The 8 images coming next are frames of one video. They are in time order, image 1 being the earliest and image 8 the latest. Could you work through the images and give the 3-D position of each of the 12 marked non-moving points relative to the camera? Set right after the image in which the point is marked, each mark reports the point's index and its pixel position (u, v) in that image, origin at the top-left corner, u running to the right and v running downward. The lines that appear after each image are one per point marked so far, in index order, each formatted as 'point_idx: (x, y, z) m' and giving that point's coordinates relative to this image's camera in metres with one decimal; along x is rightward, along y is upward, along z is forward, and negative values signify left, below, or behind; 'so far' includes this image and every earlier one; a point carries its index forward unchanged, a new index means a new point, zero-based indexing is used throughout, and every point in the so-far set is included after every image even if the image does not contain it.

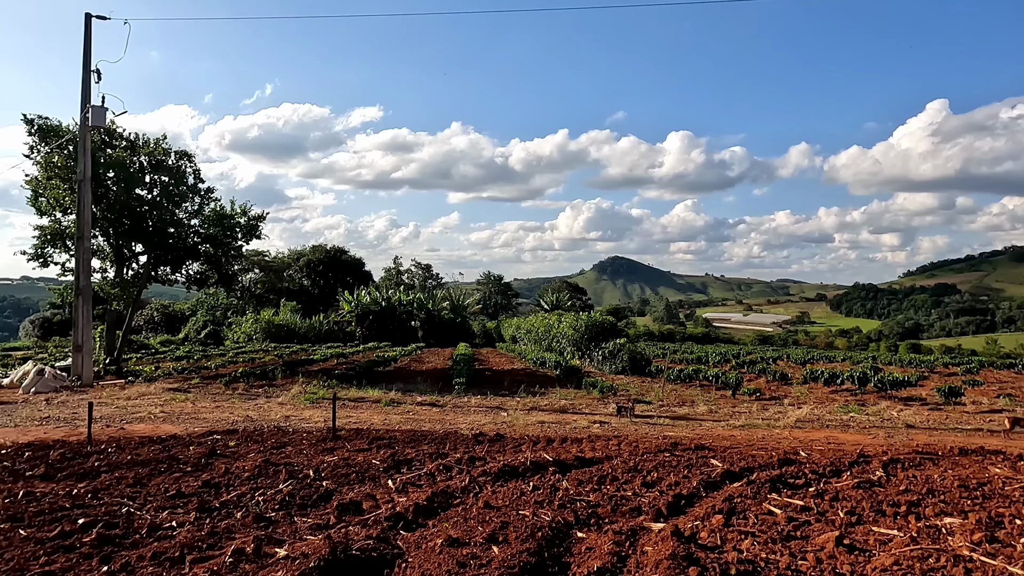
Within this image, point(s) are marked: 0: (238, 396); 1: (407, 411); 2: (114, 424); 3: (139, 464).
0: (-5.8, -2.3, +13.9) m
1: (-1.8, -2.1, +11.5) m
2: (-6.4, -2.2, +10.6) m
3: (-3.9, -1.9, +7.0) m
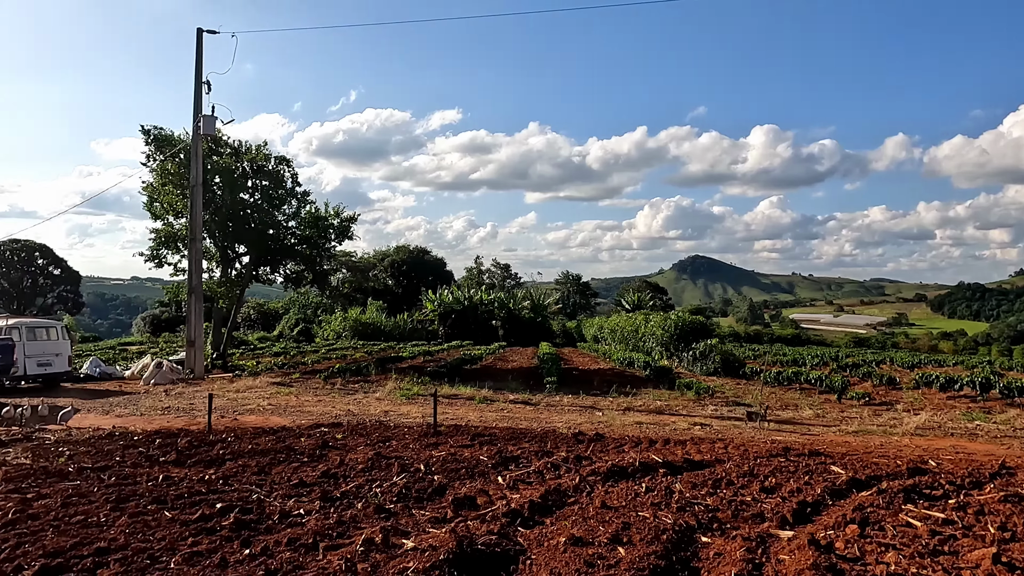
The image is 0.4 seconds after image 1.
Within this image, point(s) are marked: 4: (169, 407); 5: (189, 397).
0: (-3.8, -2.2, +14.5) m
1: (-0.2, -2.1, +11.6) m
2: (-4.8, -2.2, +11.2) m
3: (-2.8, -1.8, +7.3) m
4: (-6.3, -2.2, +12.2) m
5: (-6.5, -2.2, +13.4) m
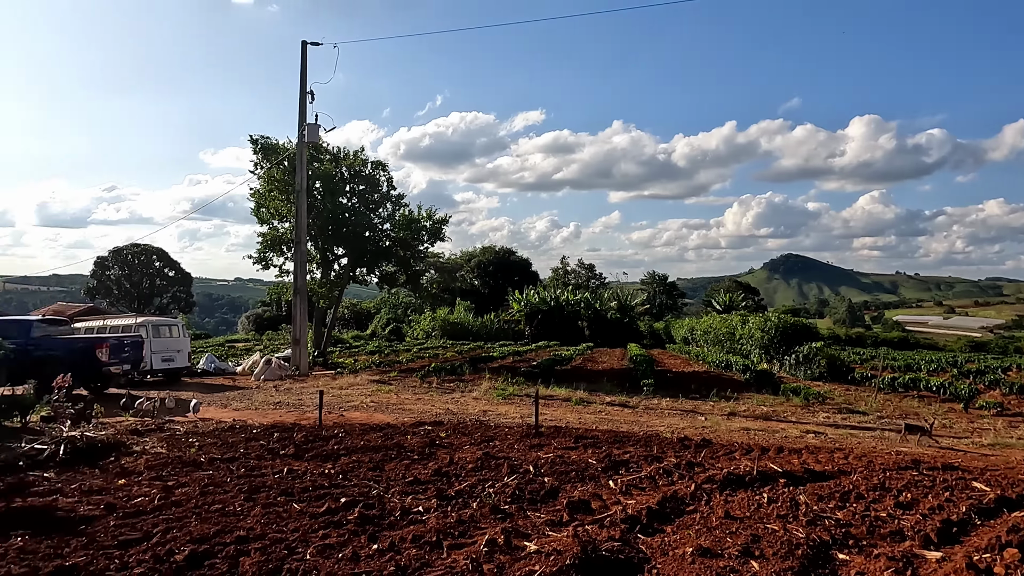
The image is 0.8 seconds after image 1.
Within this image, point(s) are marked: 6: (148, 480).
0: (-1.7, -2.3, +14.7) m
1: (+1.5, -2.1, +11.5) m
2: (-3.1, -2.2, +11.7) m
3: (-1.6, -1.8, +7.6) m
4: (-4.5, -2.2, +12.8) m
5: (-4.6, -2.2, +14.1) m
6: (-3.4, -1.8, +6.1) m
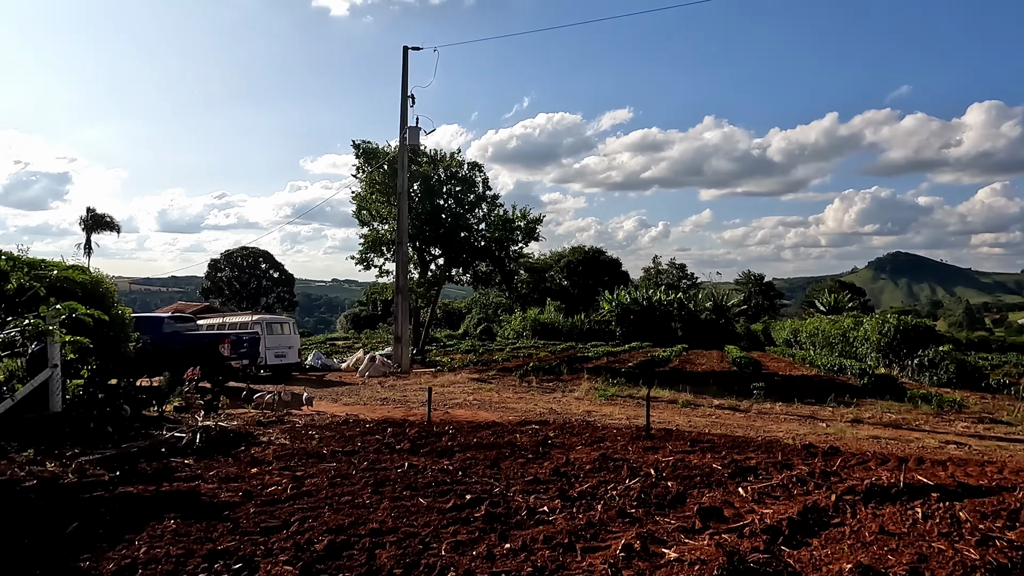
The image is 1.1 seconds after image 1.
0: (+0.5, -2.2, +14.7) m
1: (+3.3, -2.1, +11.0) m
2: (-1.3, -2.2, +11.9) m
3: (-0.3, -1.8, +7.6) m
4: (-2.5, -2.2, +13.2) m
5: (-2.4, -2.2, +14.4) m
6: (-2.2, -1.7, +6.4) m
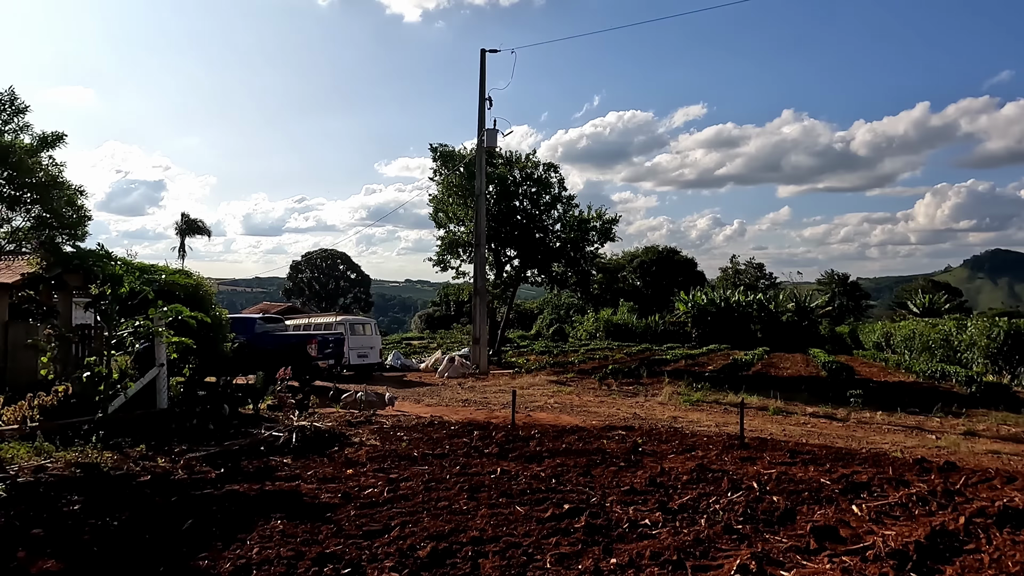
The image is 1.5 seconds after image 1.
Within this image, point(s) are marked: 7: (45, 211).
0: (+2.3, -2.3, +14.4) m
1: (+4.6, -2.1, +10.5) m
2: (+0.2, -2.2, +11.8) m
3: (+0.7, -1.9, +7.4) m
4: (-0.9, -2.2, +13.2) m
5: (-0.7, -2.3, +14.5) m
6: (-1.4, -1.8, +6.4) m
7: (-6.1, +1.1, +8.7) m
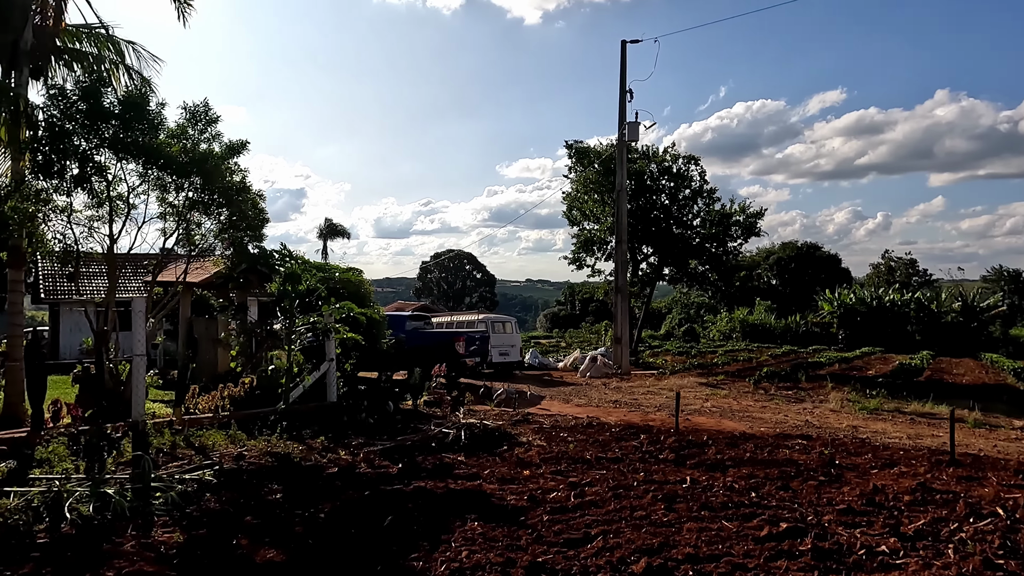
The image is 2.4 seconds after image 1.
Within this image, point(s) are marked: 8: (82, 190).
0: (+5.4, -2.2, +13.5) m
1: (+7.0, -2.1, +9.1) m
2: (+2.8, -2.1, +11.2) m
3: (+2.5, -1.8, +6.8) m
4: (+2.1, -2.2, +12.8) m
5: (+2.5, -2.2, +14.0) m
6: (+0.4, -1.7, +6.2) m
7: (-3.9, +1.1, +9.3) m
8: (-5.5, +1.3, +8.4) m
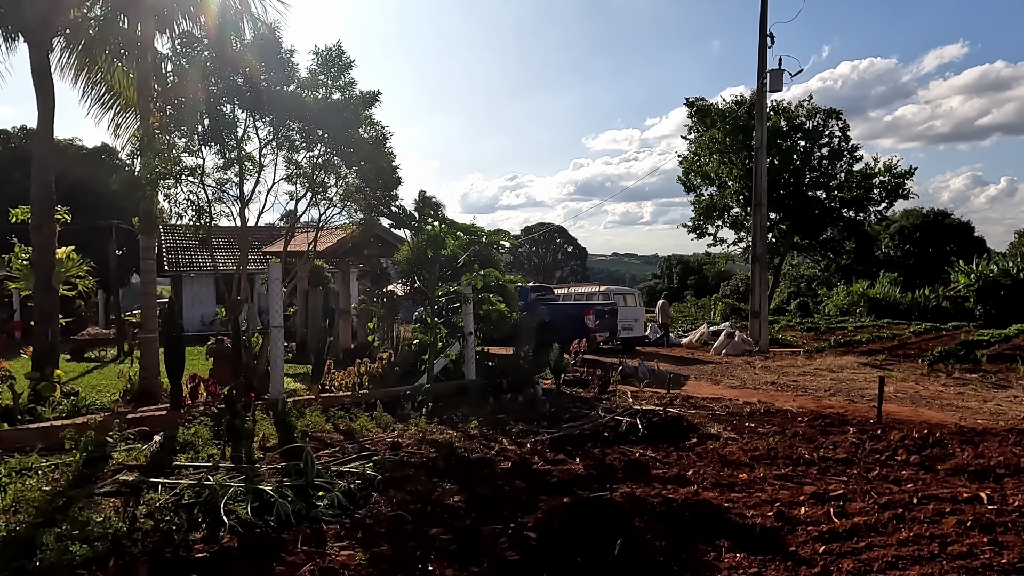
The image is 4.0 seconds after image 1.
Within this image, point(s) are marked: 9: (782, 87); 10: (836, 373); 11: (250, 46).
0: (+7.9, -1.6, +11.5) m
1: (+8.9, -1.6, +7.0) m
2: (+5.1, -1.6, +9.6) m
3: (+4.2, -1.5, +5.3) m
4: (+4.5, -1.6, +11.3) m
5: (+5.1, -1.6, +12.4) m
6: (+2.0, -1.4, +5.0) m
7: (-1.9, +1.5, +8.5) m
8: (-3.5, +1.6, +7.8) m
9: (+6.5, +4.8, +15.9) m
10: (+6.1, -1.6, +12.4) m
11: (-3.1, +2.8, +7.8) m
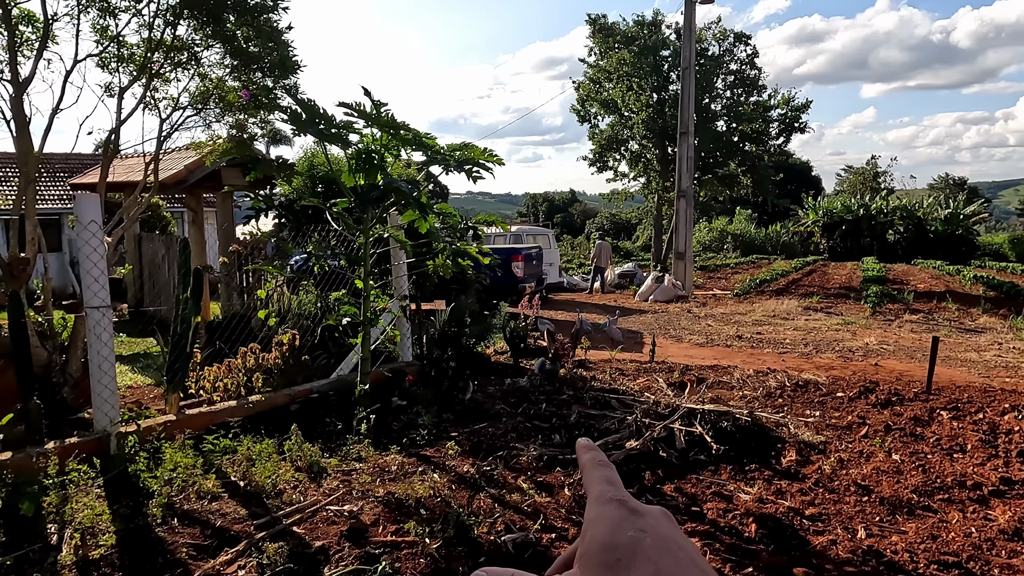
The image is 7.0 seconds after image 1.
0: (+6.7, -0.6, +10.7) m
1: (+8.7, -1.0, +6.6) m
2: (+4.3, -0.9, +8.3) m
3: (+4.4, -1.1, +3.9) m
4: (+3.4, -0.7, +9.8) m
5: (+3.8, -0.6, +11.0) m
6: (+2.3, -1.2, +3.1) m
7: (-2.2, +1.9, +5.4) m
8: (-3.7, +2.0, +4.3) m
9: (+4.2, +6.2, +14.1) m
10: (+4.7, -0.6, +11.2) m
11: (-3.3, +3.2, +4.3) m
